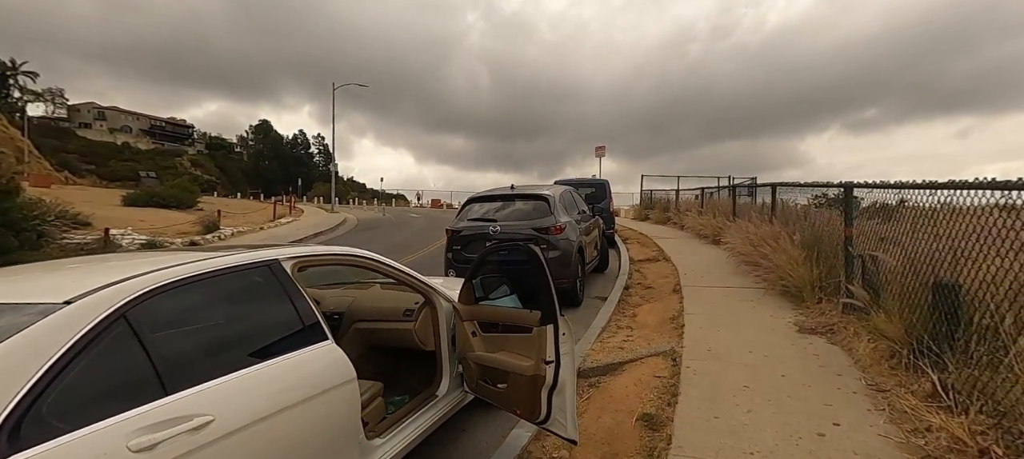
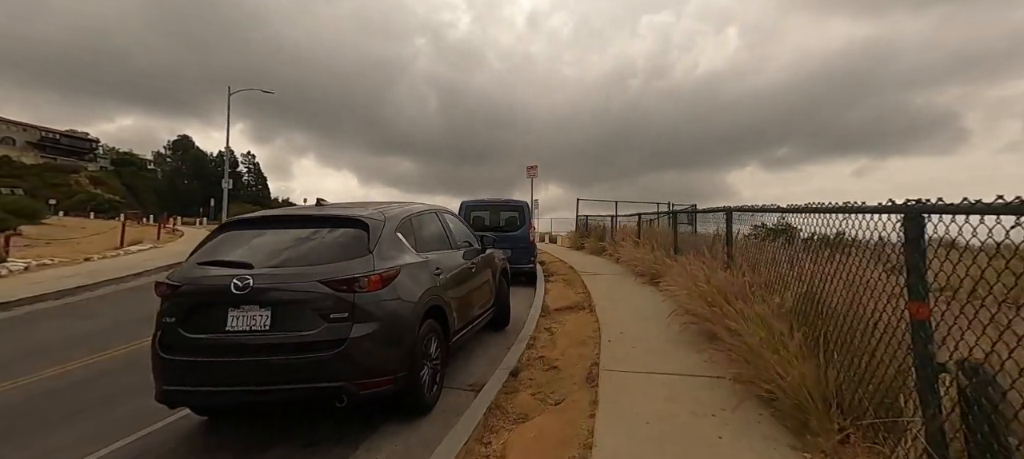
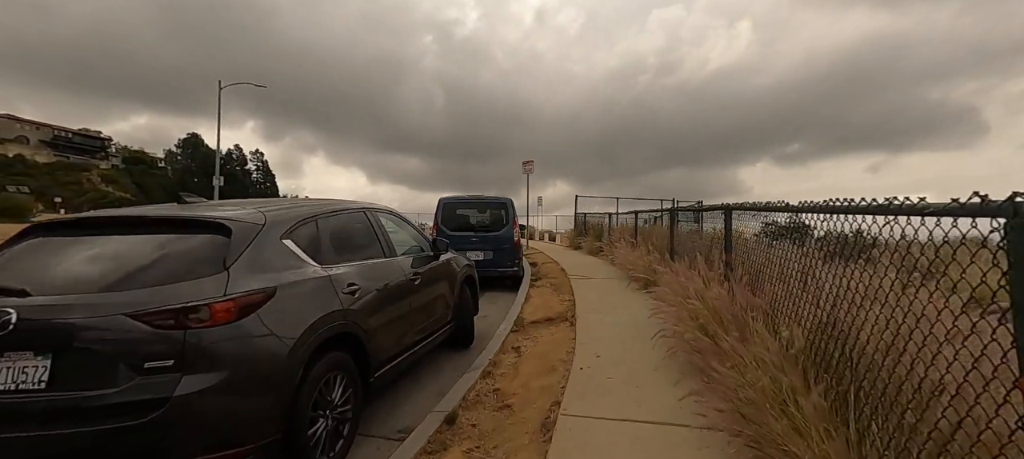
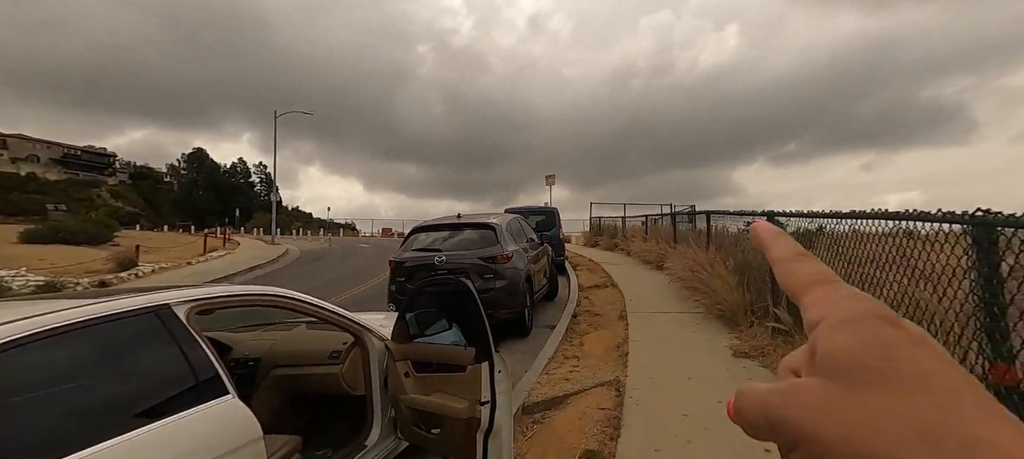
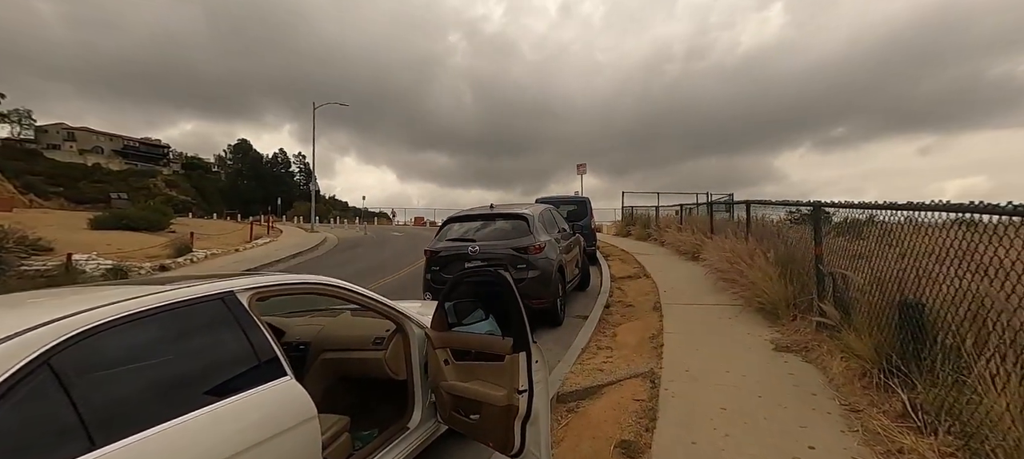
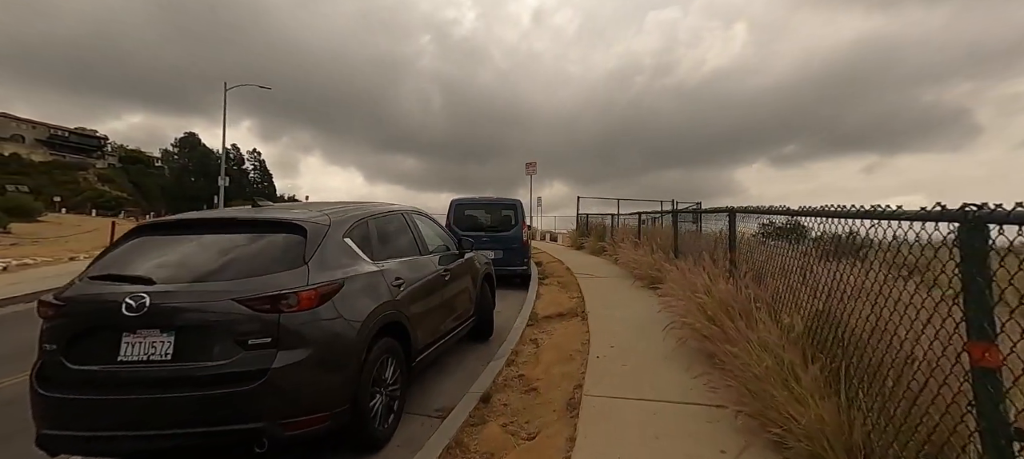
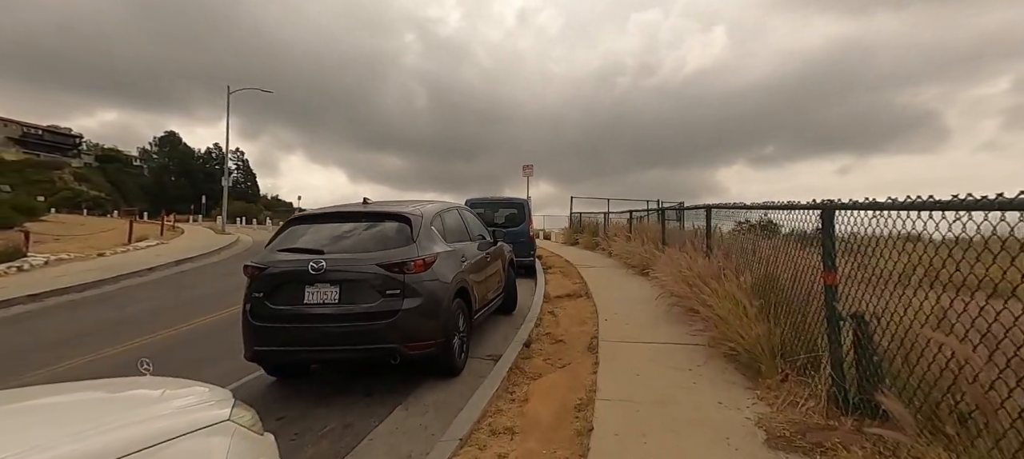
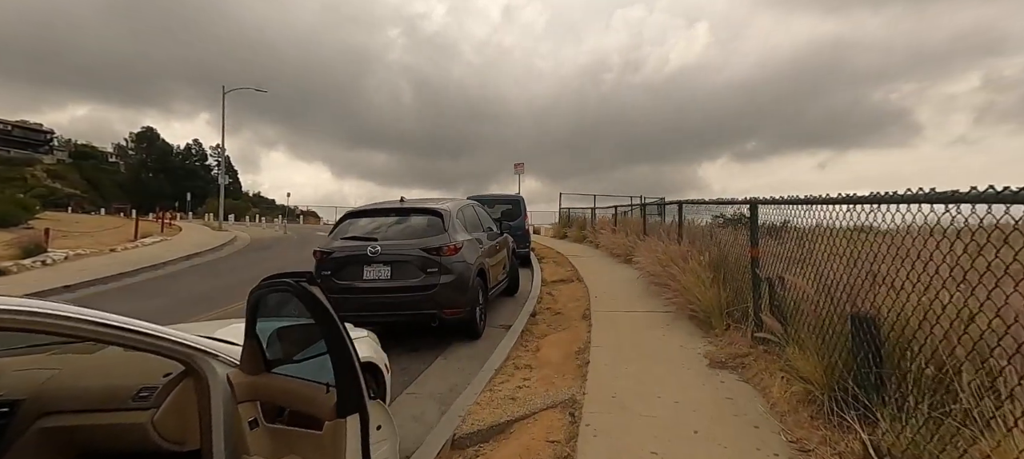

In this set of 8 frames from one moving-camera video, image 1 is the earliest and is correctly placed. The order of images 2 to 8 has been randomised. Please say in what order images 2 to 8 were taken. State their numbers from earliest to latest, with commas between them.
5, 4, 8, 7, 2, 6, 3
